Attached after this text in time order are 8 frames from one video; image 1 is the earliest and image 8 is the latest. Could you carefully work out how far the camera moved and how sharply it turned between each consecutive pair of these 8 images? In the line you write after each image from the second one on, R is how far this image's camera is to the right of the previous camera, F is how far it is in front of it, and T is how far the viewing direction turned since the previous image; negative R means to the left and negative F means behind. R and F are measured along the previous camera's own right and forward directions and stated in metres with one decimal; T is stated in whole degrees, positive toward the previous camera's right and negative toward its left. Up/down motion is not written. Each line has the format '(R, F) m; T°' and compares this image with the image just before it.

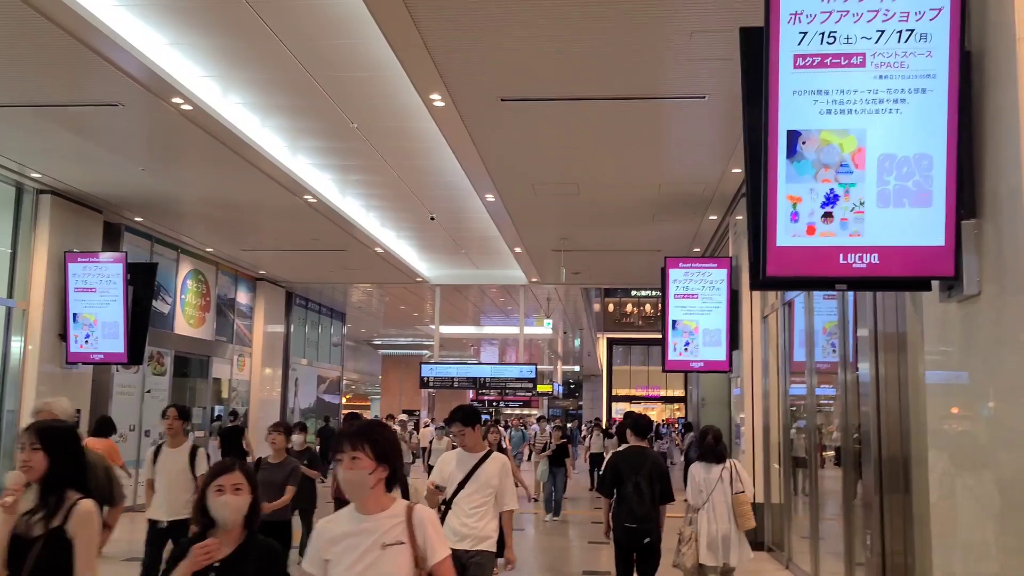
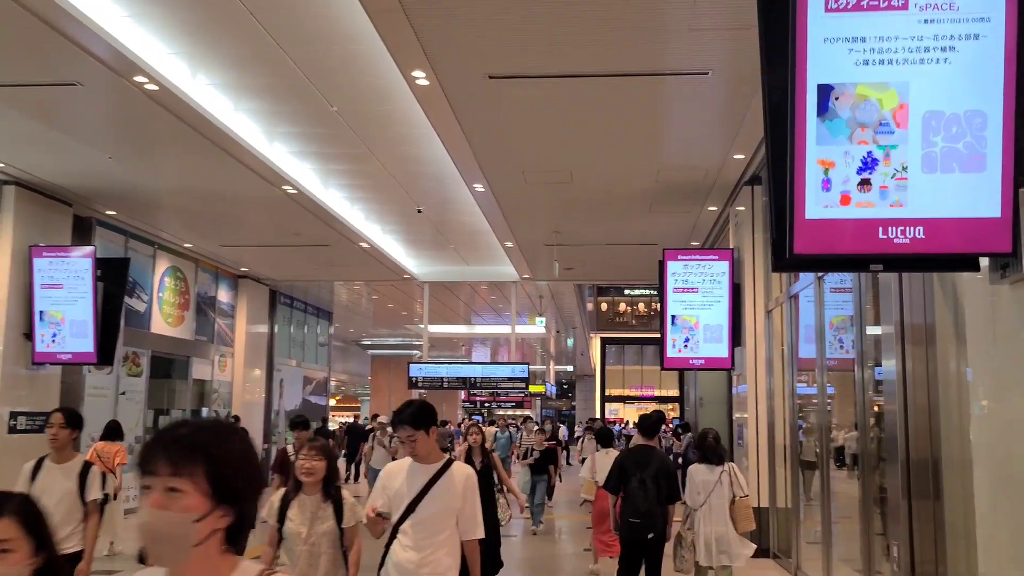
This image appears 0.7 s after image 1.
(0.0, +0.5) m; 0°
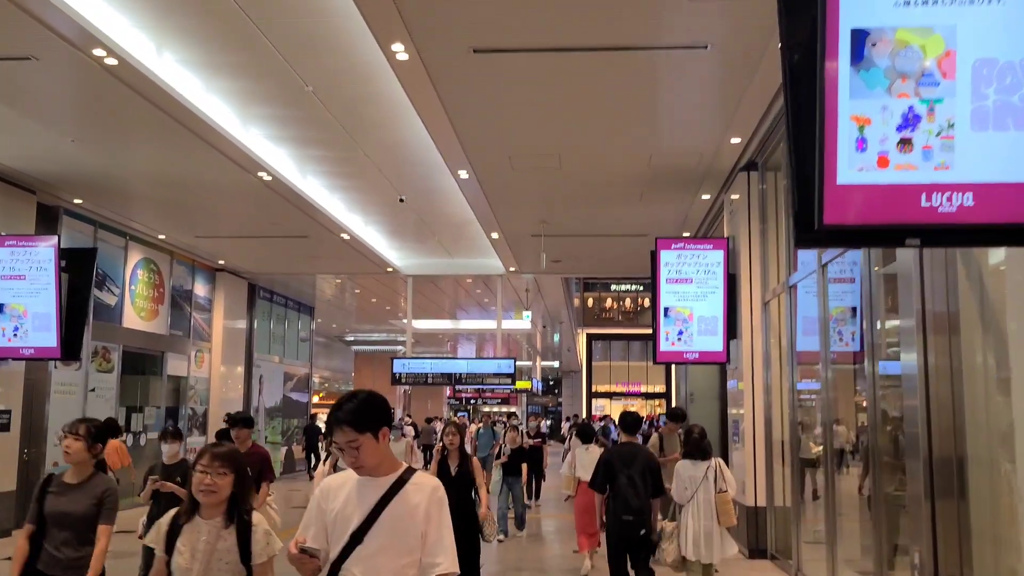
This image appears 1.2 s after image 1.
(0.0, +0.4) m; +1°
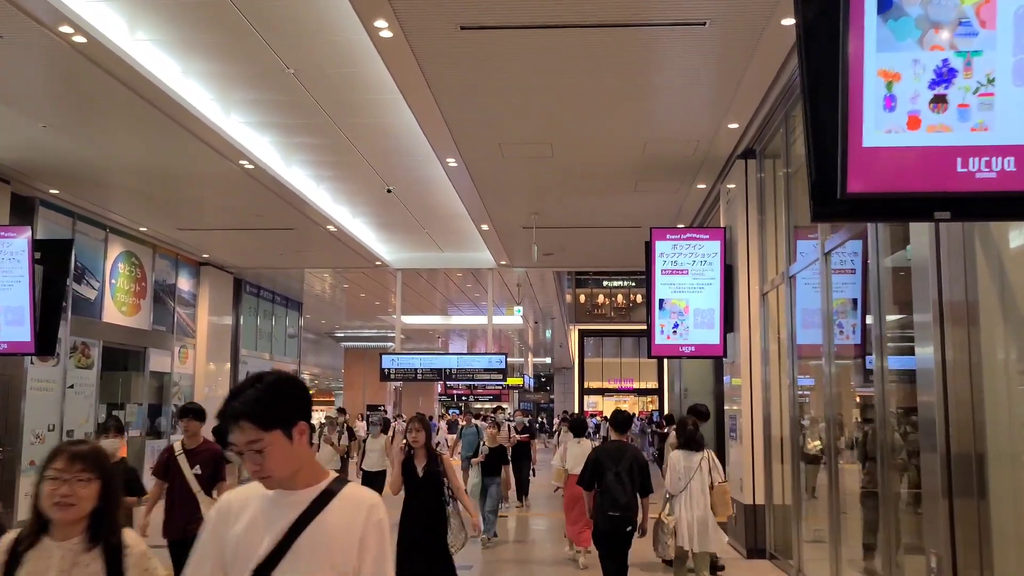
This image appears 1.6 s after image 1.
(0.0, +0.3) m; +1°
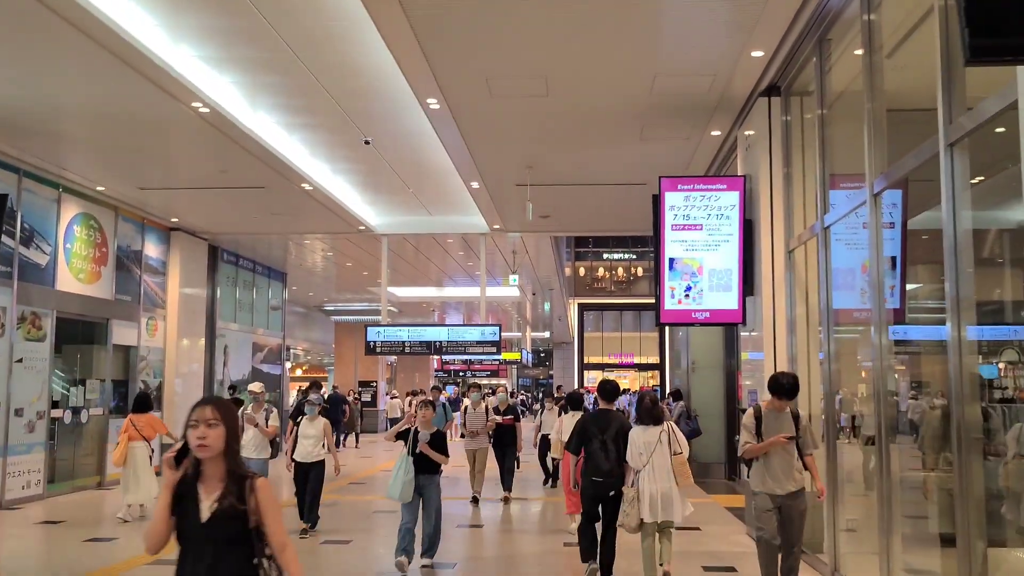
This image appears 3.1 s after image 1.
(+0.1, +1.0) m; 0°
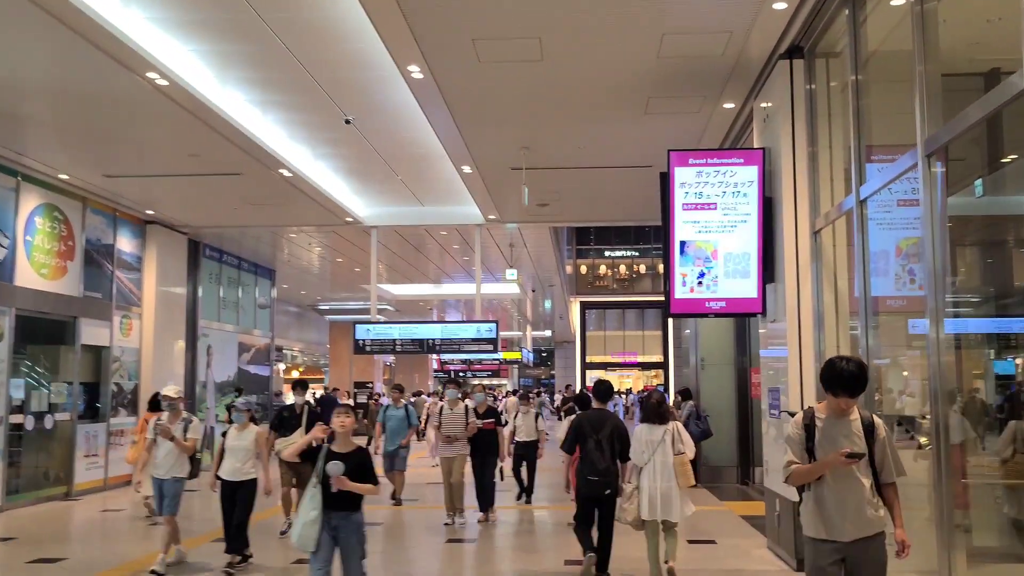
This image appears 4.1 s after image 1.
(+0.1, +0.7) m; 0°
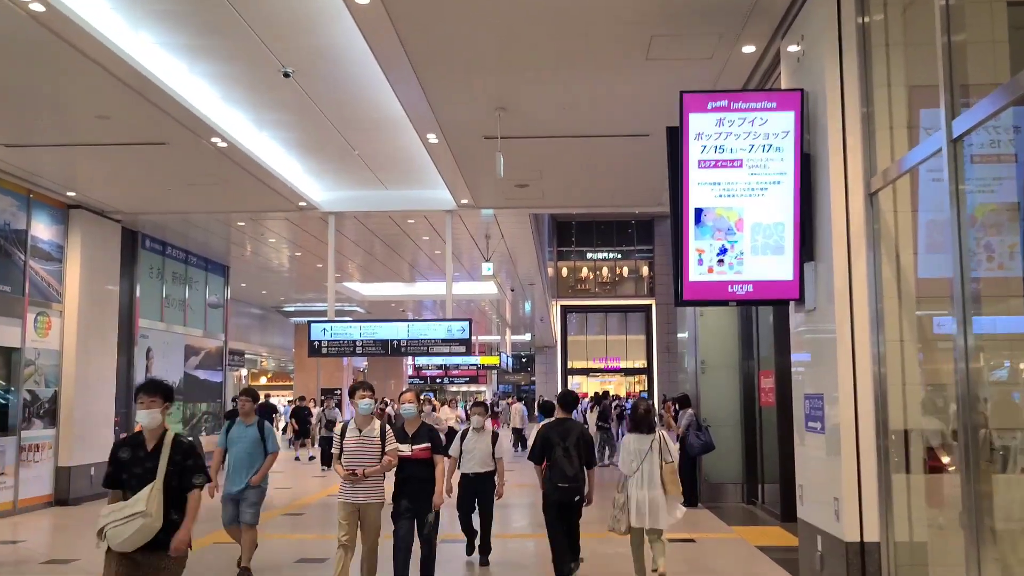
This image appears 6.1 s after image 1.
(+0.1, +1.4) m; +1°
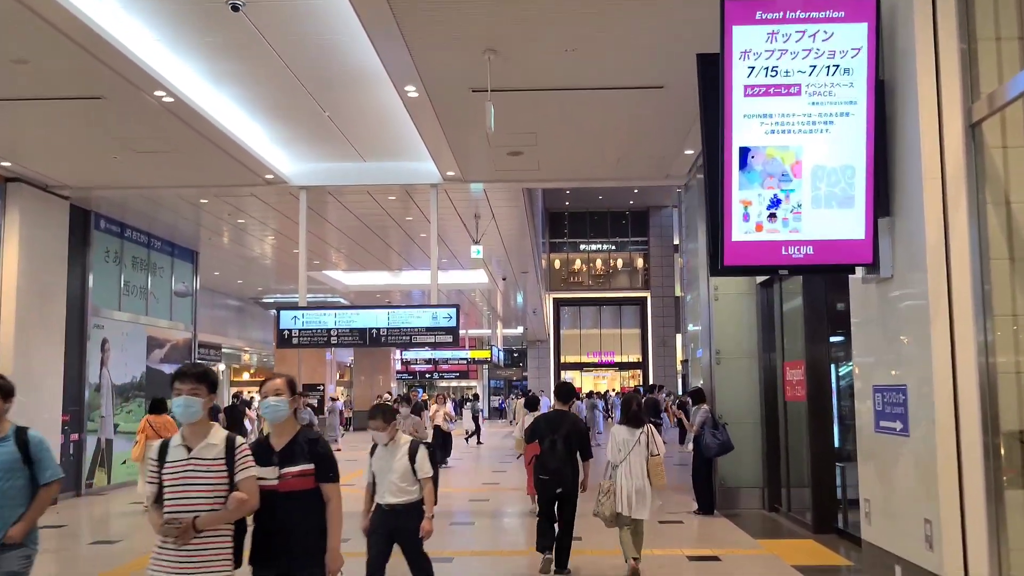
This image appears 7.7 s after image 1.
(0.0, +1.1) m; +1°
